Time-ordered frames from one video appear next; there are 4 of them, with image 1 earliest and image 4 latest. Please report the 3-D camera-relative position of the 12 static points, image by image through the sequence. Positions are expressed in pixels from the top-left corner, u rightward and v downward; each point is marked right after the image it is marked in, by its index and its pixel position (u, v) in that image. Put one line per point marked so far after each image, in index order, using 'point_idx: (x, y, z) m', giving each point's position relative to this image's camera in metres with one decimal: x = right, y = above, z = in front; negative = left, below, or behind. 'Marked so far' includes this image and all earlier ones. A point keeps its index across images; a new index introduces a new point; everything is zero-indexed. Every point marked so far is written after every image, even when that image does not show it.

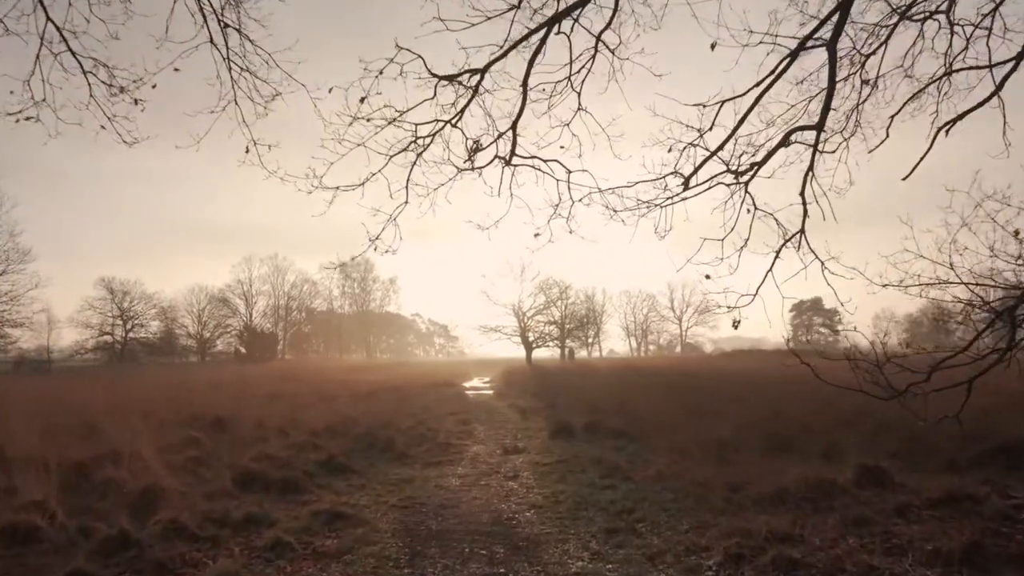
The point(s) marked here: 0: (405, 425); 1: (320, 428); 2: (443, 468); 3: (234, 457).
0: (-3.2, -4.0, +18.7) m
1: (-5.3, -3.9, +17.7) m
2: (-1.4, -3.8, +13.4) m
3: (-5.6, -3.4, +12.7) m
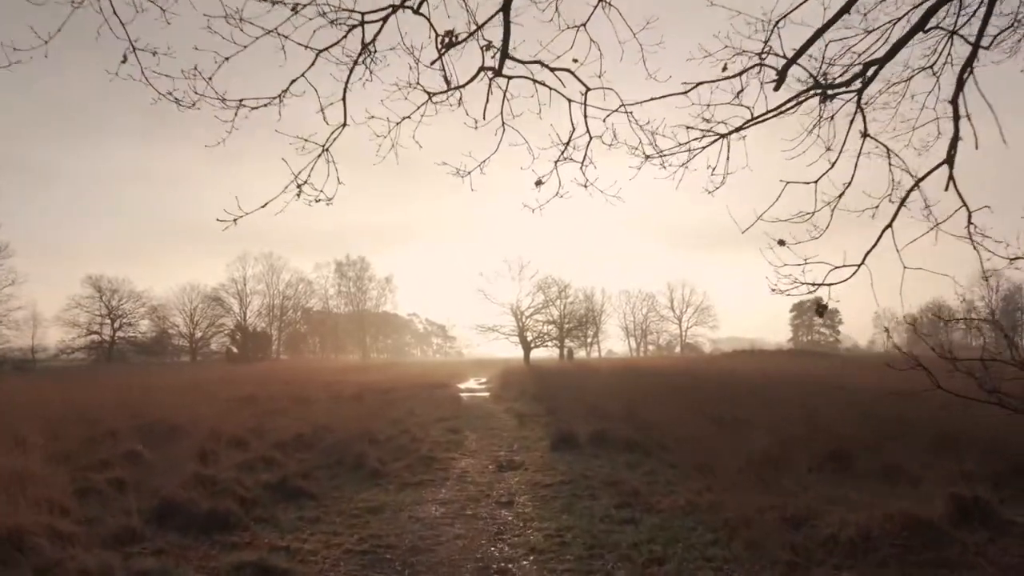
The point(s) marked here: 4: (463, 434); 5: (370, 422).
0: (-3.3, -3.8, +16.4) m
1: (-5.4, -3.6, +15.3) m
2: (-1.5, -3.5, +11.0) m
3: (-5.7, -3.1, +10.3) m
4: (-1.4, -4.3, +18.5) m
5: (-4.2, -4.0, +18.7) m
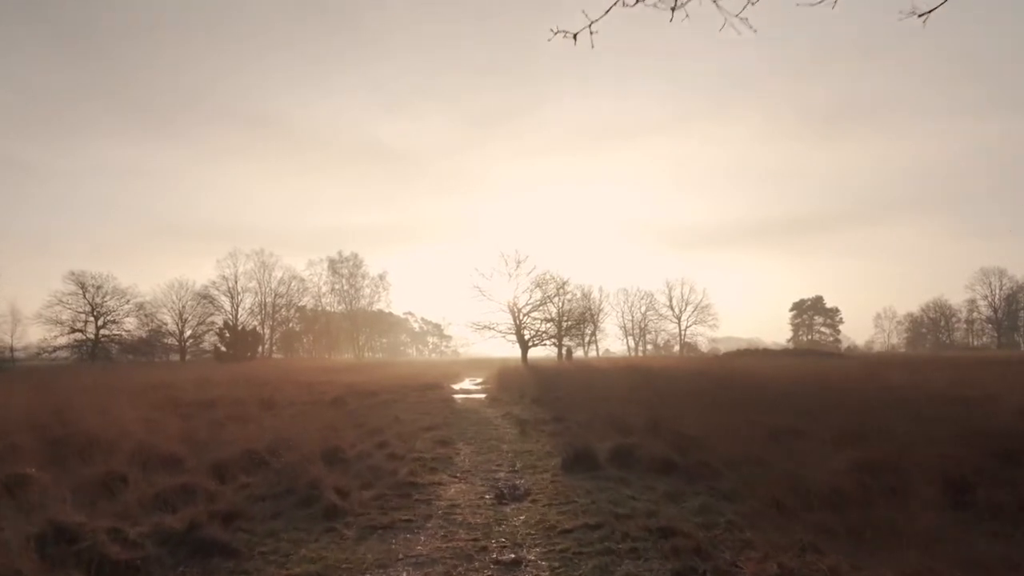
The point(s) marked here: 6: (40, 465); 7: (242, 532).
0: (-3.3, -3.4, +13.2) m
1: (-5.4, -3.2, +12.2) m
2: (-1.5, -3.1, +7.9) m
3: (-5.6, -2.7, +7.2) m
4: (-1.4, -3.9, +15.4) m
5: (-4.2, -3.6, +15.5) m
6: (-8.5, -3.2, +11.3) m
7: (-3.4, -3.0, +7.9) m
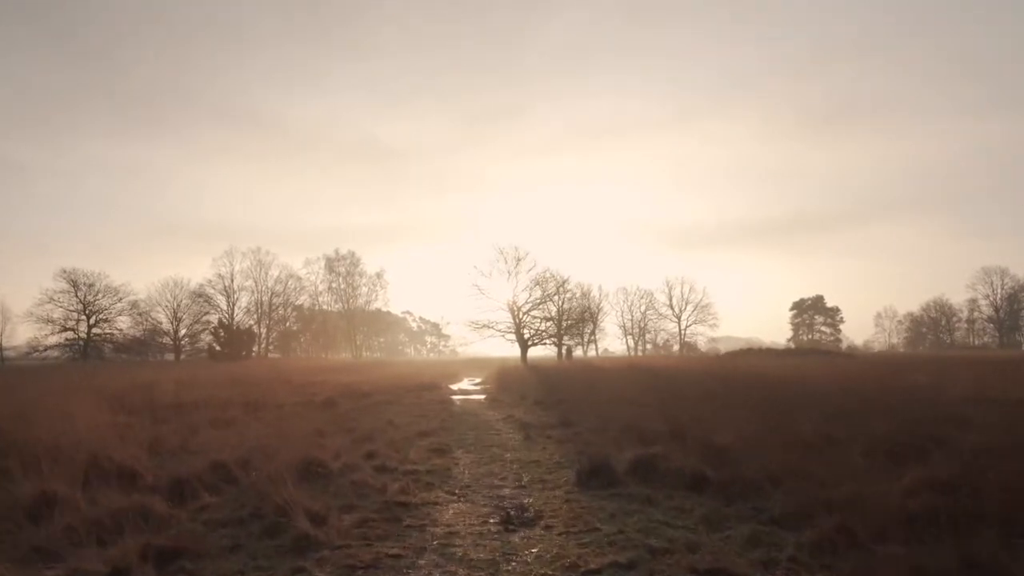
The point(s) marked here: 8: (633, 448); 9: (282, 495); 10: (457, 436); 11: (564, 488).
0: (-3.1, -3.2, +11.6) m
1: (-5.3, -3.0, +10.5) m
2: (-1.3, -3.0, +6.3) m
3: (-5.5, -2.5, +5.6) m
4: (-1.3, -3.7, +13.8) m
5: (-4.1, -3.4, +13.9) m
6: (-8.4, -3.0, +9.6) m
7: (-3.2, -2.8, +6.3) m
8: (+2.3, -3.1, +12.2) m
9: (-3.1, -2.8, +8.5) m
10: (-1.5, -3.9, +16.4) m
11: (+0.8, -3.2, +10.2) m
